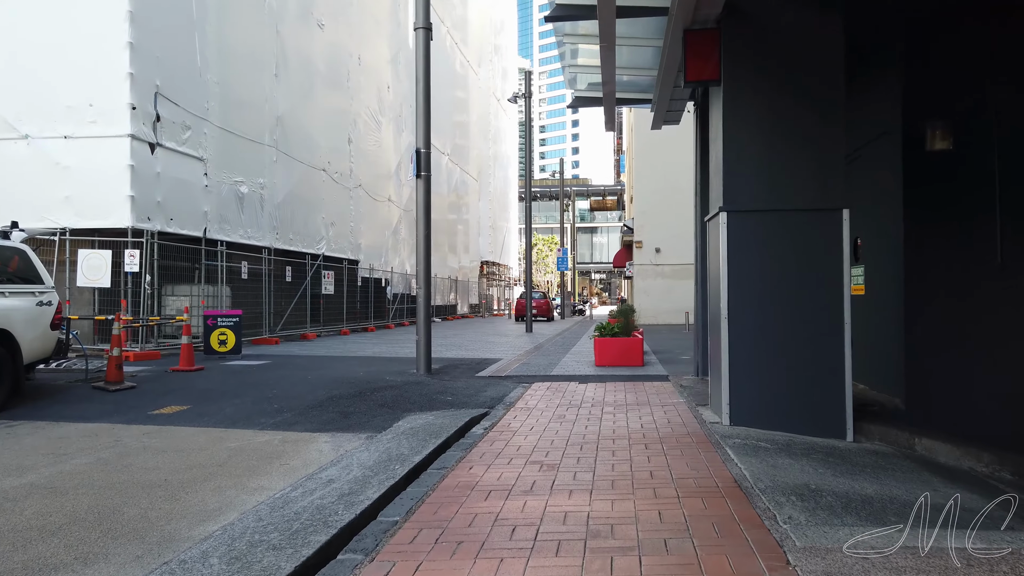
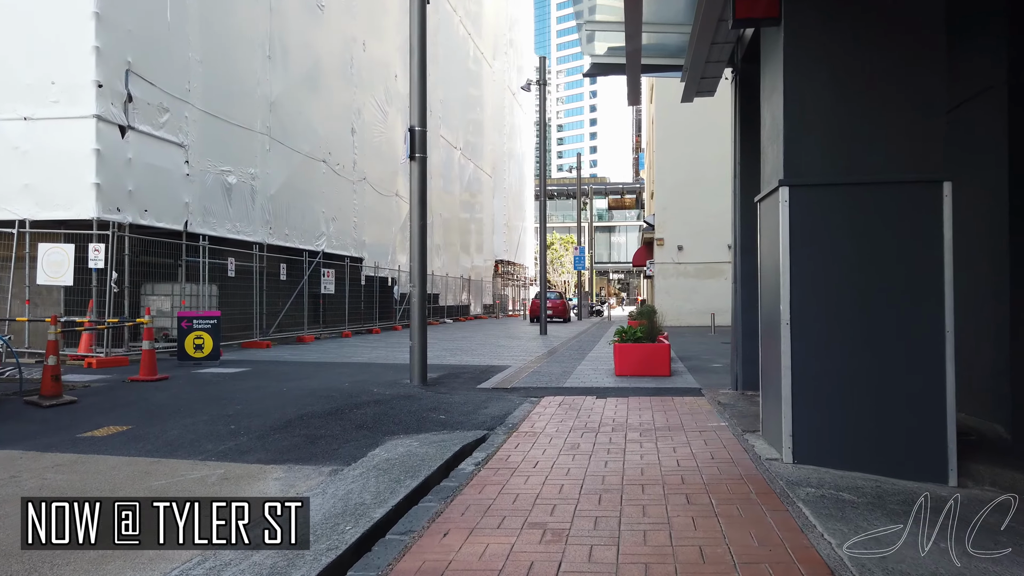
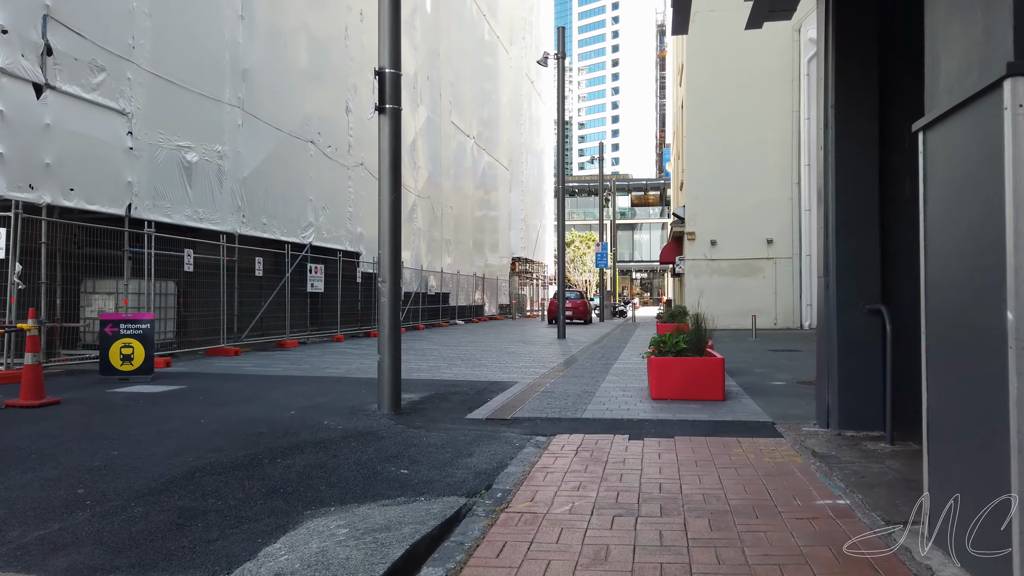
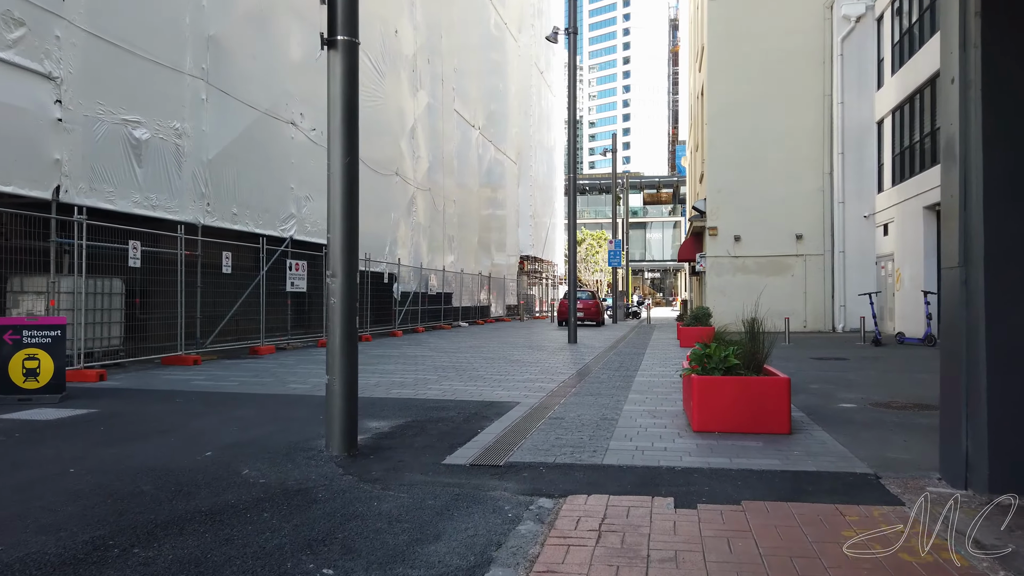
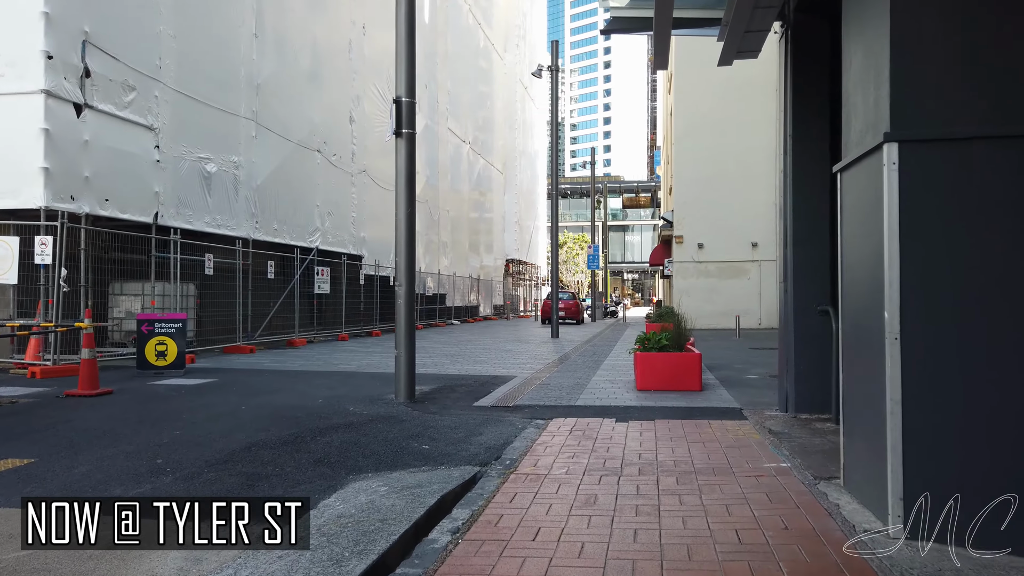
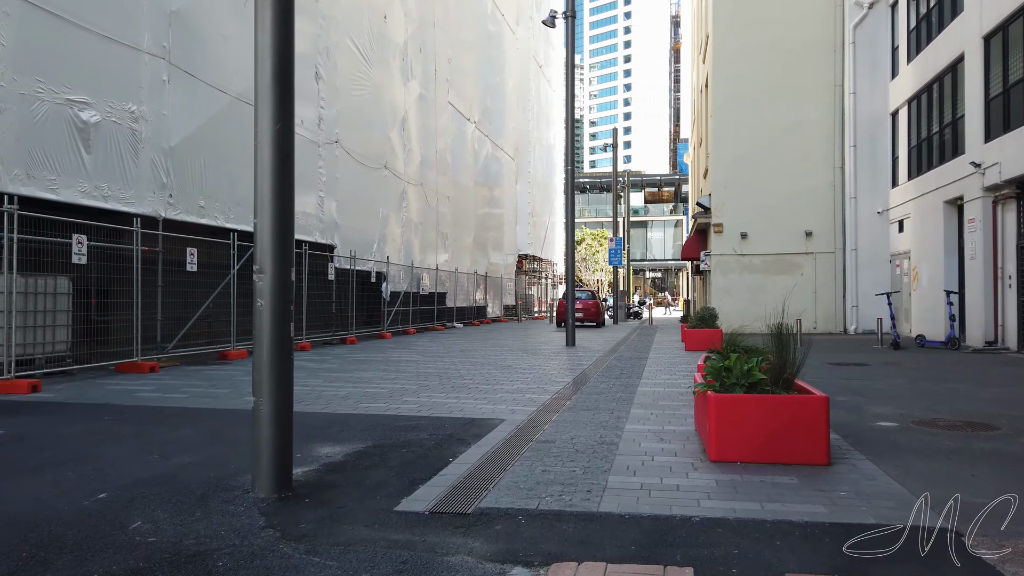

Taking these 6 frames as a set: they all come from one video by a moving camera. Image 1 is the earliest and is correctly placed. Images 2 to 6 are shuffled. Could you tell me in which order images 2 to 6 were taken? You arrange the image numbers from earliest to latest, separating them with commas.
2, 5, 3, 4, 6
